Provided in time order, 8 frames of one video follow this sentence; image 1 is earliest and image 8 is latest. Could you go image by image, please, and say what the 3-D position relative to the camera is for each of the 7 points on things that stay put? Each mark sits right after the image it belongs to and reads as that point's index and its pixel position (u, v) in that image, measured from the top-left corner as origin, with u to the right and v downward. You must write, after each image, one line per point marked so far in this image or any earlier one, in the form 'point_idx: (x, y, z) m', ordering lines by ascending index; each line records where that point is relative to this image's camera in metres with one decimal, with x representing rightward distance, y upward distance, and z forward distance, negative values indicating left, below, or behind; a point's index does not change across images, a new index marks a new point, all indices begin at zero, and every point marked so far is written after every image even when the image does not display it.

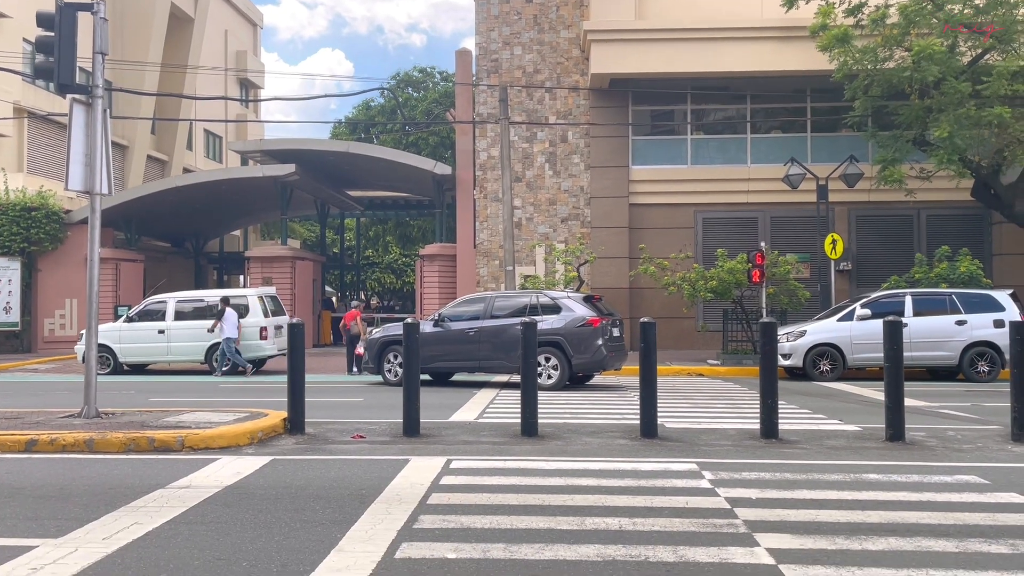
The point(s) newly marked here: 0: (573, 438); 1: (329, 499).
0: (+0.7, -1.7, +9.2) m
1: (-1.4, -1.7, +6.5) m
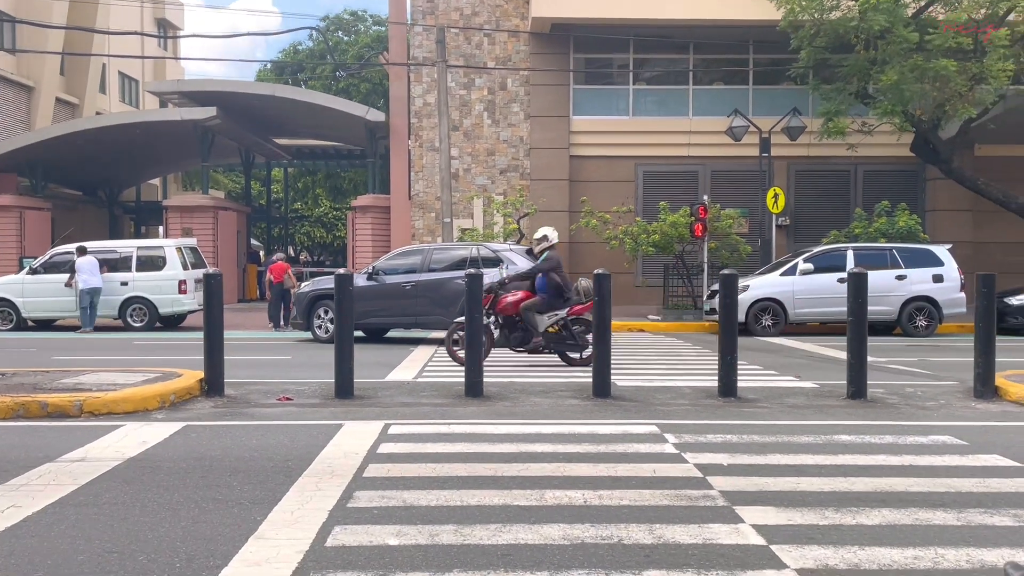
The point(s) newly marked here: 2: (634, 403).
0: (+0.1, -1.1, +8.6) m
1: (-1.8, -1.3, +5.7) m
2: (+1.2, -1.2, +8.4) m
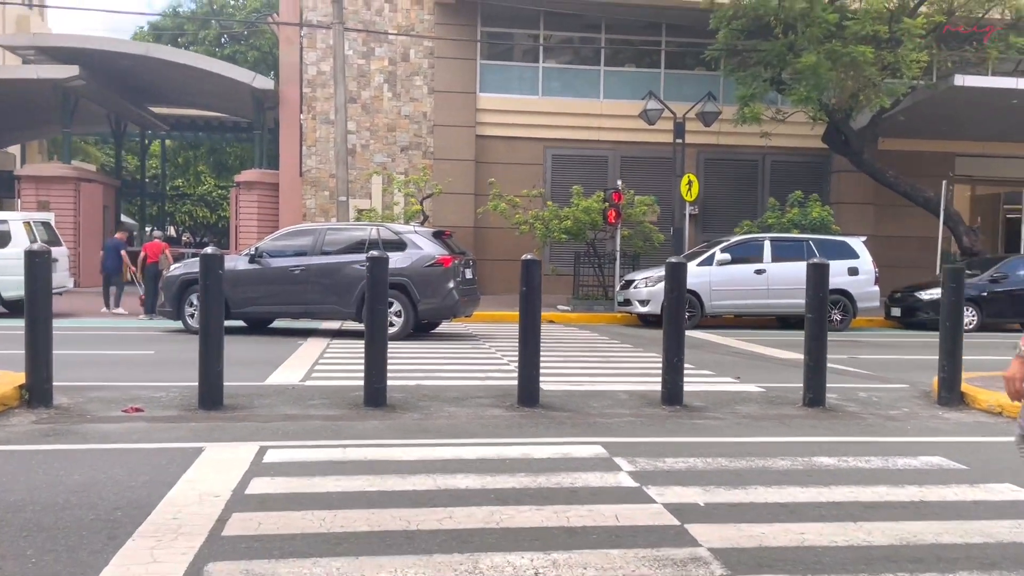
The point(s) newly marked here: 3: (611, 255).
0: (-0.7, -1.0, +7.1) m
1: (-2.2, -1.2, +4.0) m
2: (+0.5, -1.1, +7.1) m
3: (+2.3, +0.8, +19.4) m
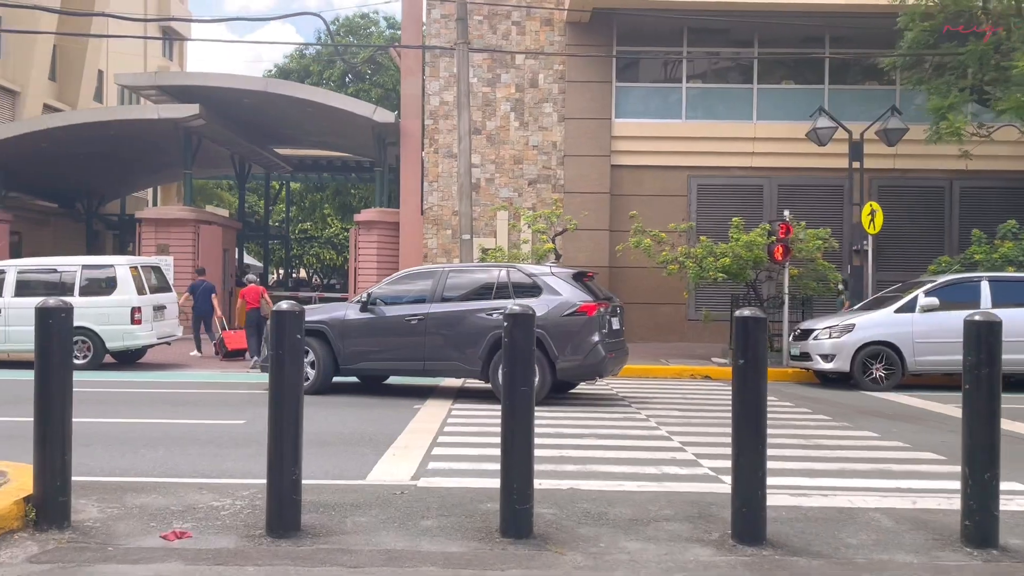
0: (+0.5, -1.4, +4.7) m
1: (-1.4, -1.5, +1.9) m
2: (+1.6, -1.5, +4.5) m
3: (+5.3, -0.2, +16.5) m
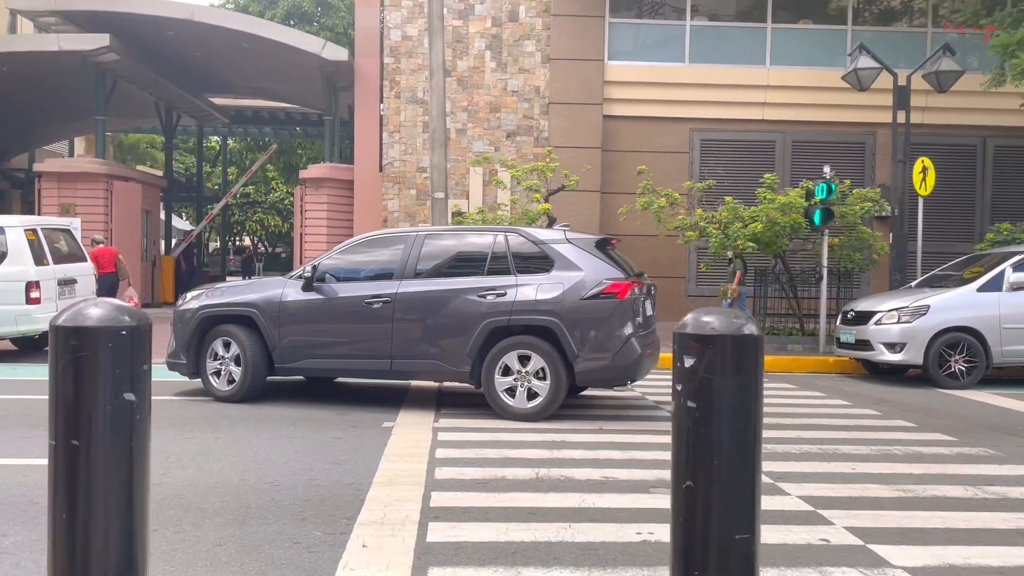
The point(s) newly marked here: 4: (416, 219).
0: (+0.9, -1.4, +1.8) m
1: (-0.9, -1.5, -1.1) m
2: (+2.1, -1.4, +1.7) m
3: (+5.0, +0.3, +13.8) m
4: (-2.1, +1.5, +18.0) m
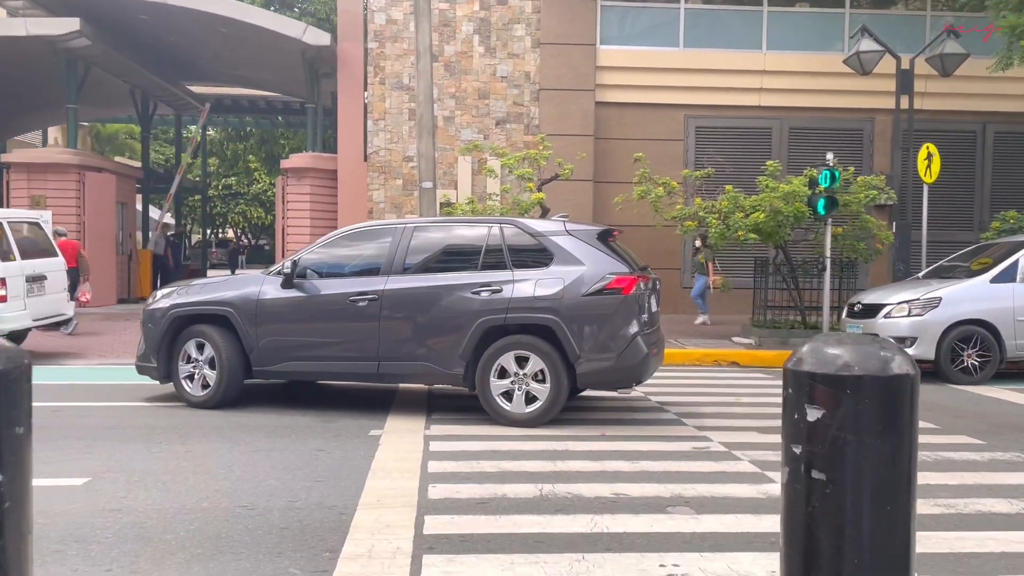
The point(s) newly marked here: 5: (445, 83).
0: (+1.0, -1.4, +1.3) m
1: (-0.7, -1.6, -1.7) m
2: (+2.1, -1.5, +1.2) m
3: (+4.8, +0.4, +13.4) m
4: (-2.3, +1.6, +17.4) m
5: (-1.4, +4.2, +17.2) m
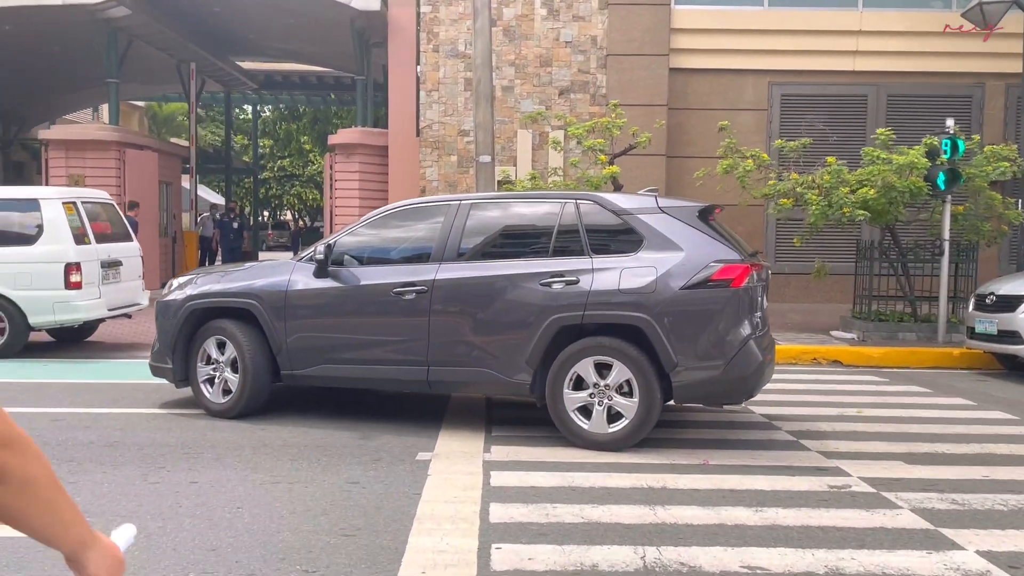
0: (+1.2, -1.5, -0.1) m
1: (-0.8, -1.7, -3.0) m
2: (+2.3, -1.5, -0.3) m
3: (+5.8, +0.6, +11.6) m
4: (-1.1, +1.9, +16.1) m
5: (-0.2, +4.5, +15.8) m
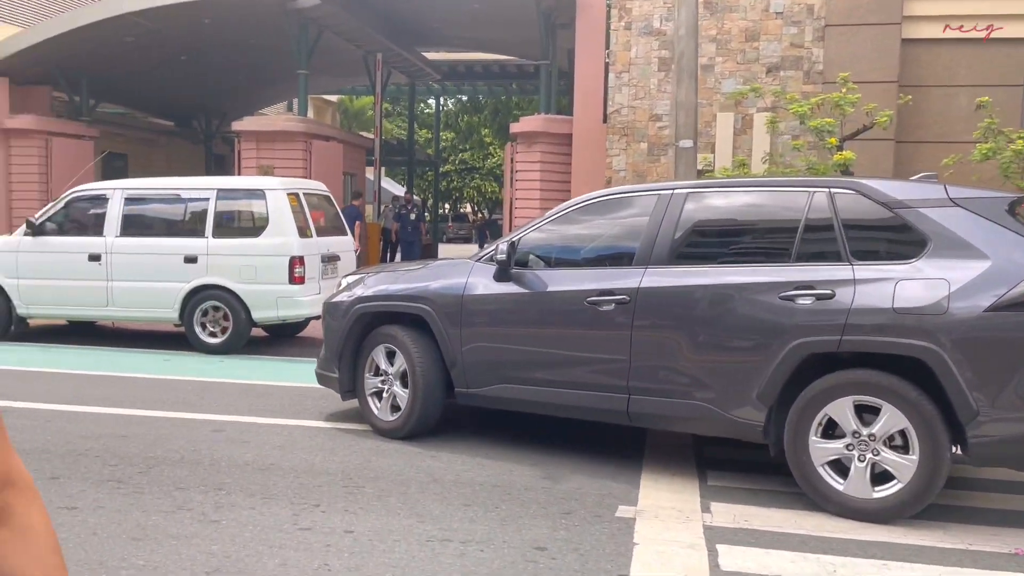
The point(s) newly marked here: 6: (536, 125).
0: (+1.1, -1.6, -1.6) m
1: (-1.3, -1.8, -3.9) m
2: (+2.2, -1.7, -2.0) m
3: (+8.1, +0.4, +9.0) m
4: (+2.4, +1.9, +14.7) m
5: (+3.3, +4.5, +14.2) m
6: (+0.5, +3.0, +15.5) m
